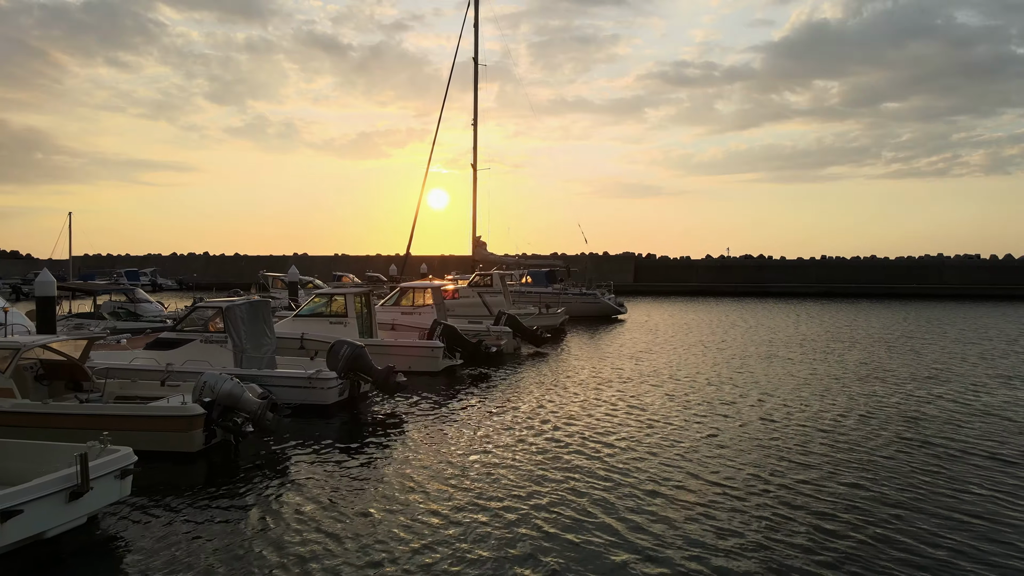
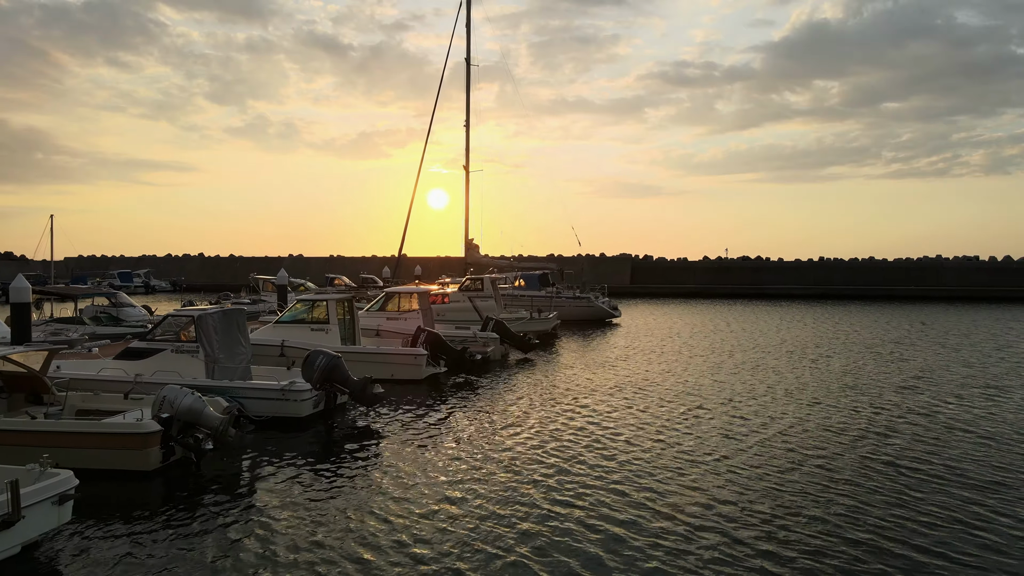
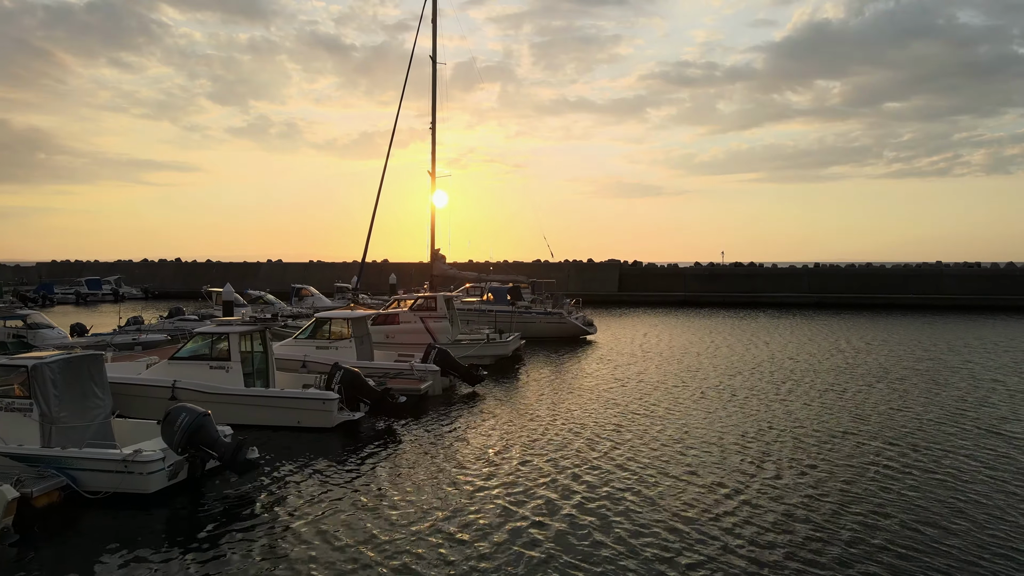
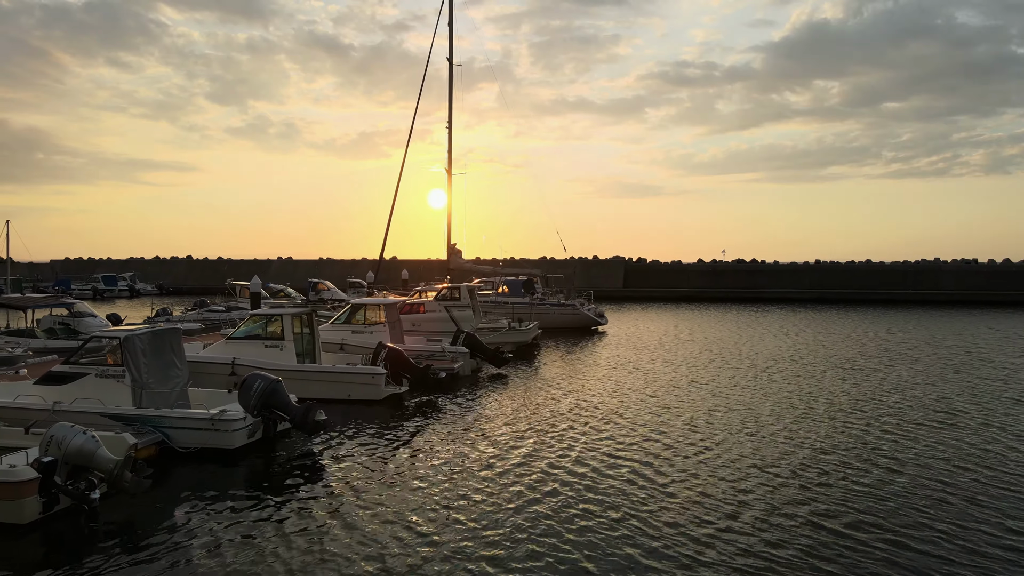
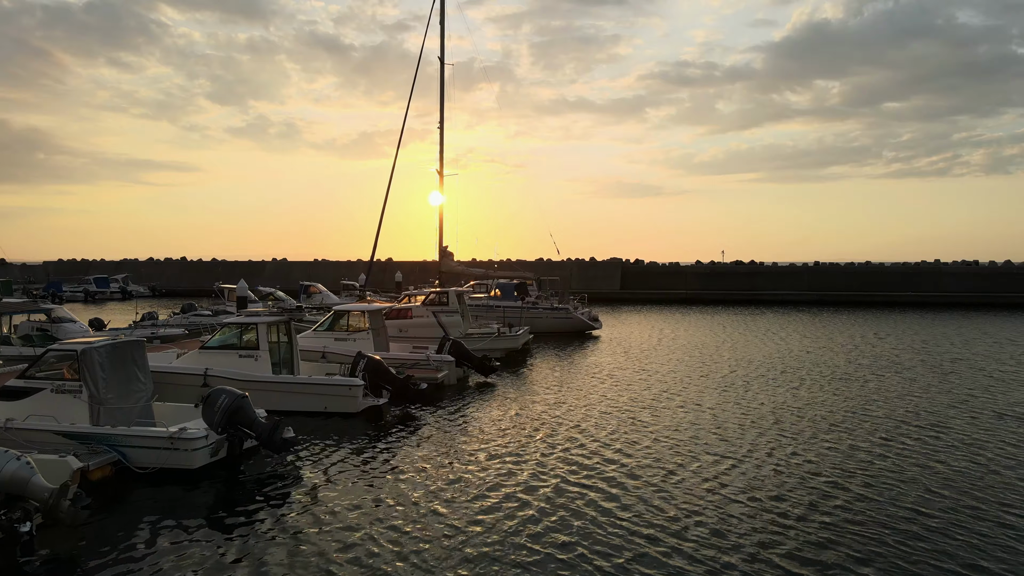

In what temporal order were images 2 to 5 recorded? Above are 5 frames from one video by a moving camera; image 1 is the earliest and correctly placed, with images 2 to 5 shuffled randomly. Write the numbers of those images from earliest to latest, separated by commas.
2, 4, 5, 3
